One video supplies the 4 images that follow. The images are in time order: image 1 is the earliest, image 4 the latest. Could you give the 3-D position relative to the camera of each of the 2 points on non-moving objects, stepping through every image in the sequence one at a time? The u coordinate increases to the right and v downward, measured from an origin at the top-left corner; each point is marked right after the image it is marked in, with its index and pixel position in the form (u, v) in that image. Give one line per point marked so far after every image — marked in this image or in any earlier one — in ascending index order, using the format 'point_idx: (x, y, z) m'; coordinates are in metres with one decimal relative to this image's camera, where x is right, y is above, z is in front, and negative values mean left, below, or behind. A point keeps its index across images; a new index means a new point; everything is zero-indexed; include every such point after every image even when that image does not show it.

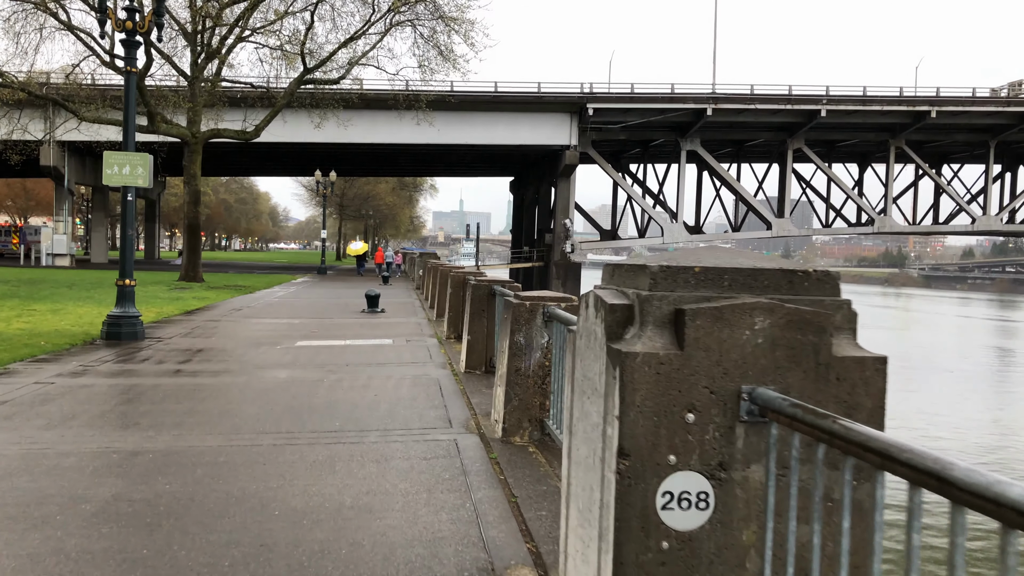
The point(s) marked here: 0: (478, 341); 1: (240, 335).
0: (-0.4, -0.6, +9.2) m
1: (-4.6, -0.8, +13.6) m
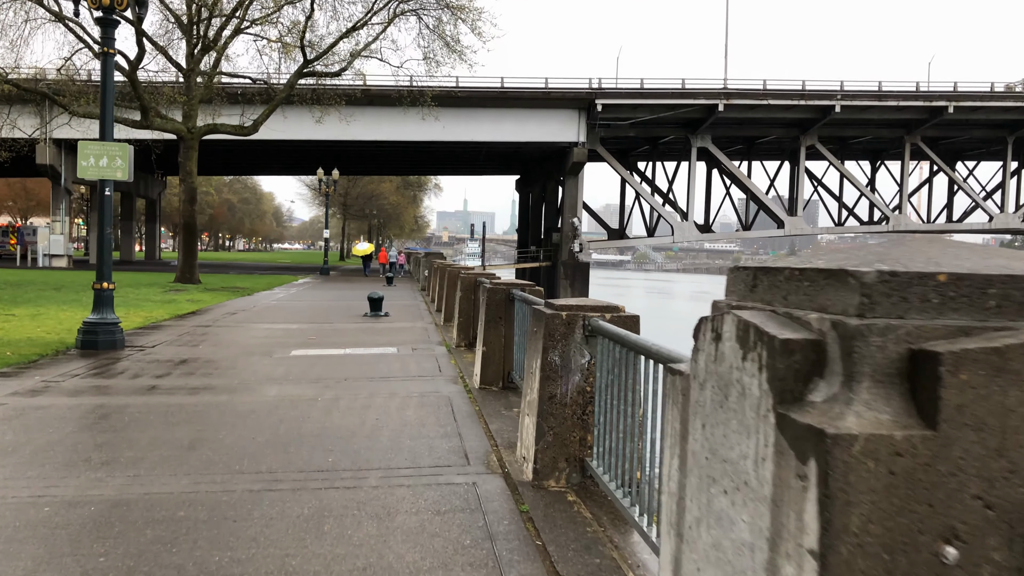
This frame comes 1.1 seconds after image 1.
0: (-0.2, -0.7, +8.1) m
1: (-4.4, -0.8, +12.5) m
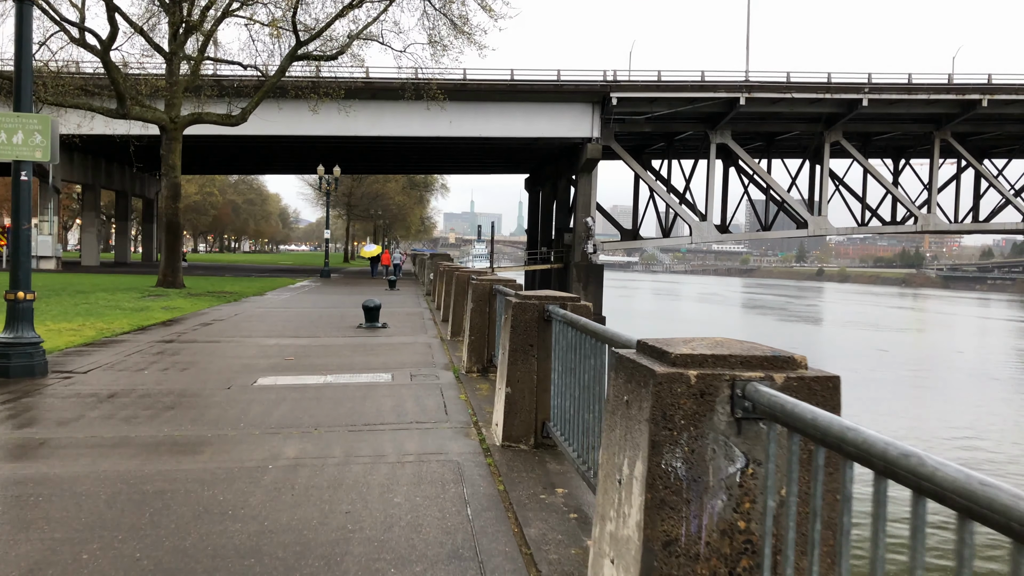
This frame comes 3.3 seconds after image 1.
0: (+0.1, -0.8, +5.7) m
1: (-4.1, -1.0, +10.1) m
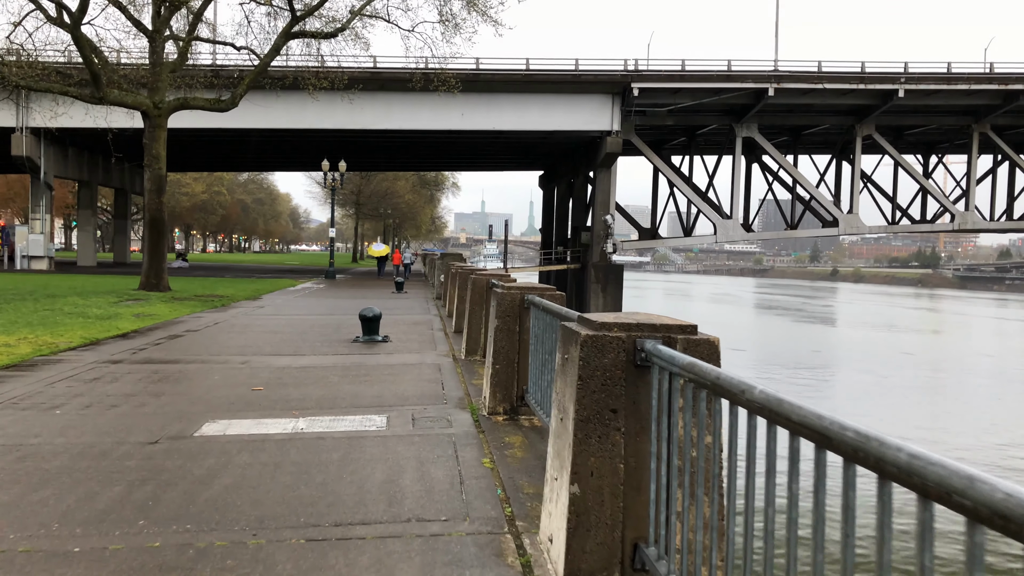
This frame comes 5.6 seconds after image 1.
0: (+0.3, -0.9, +3.3) m
1: (-3.7, -1.1, +7.8) m
